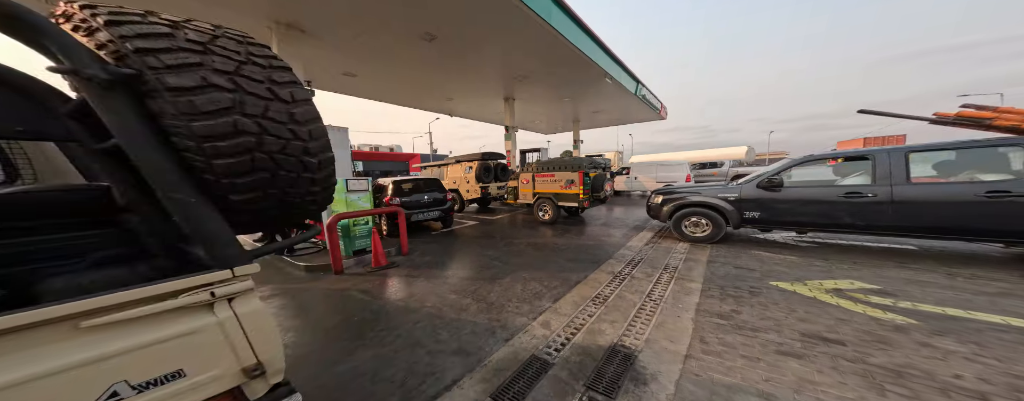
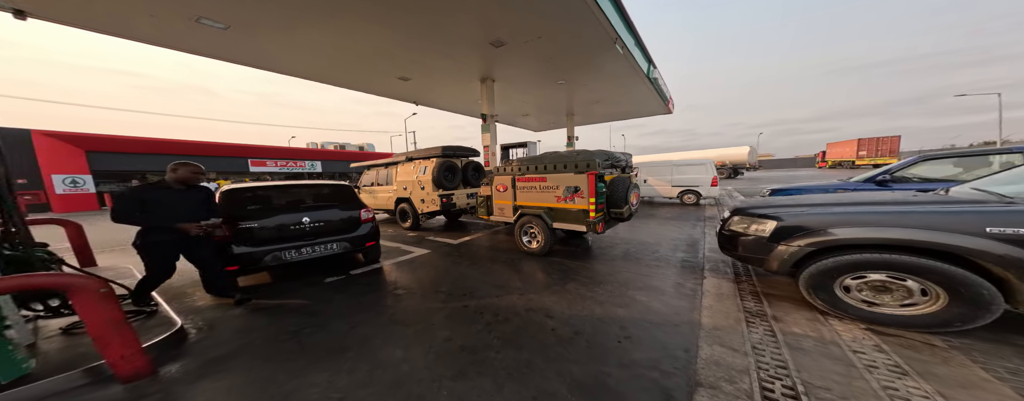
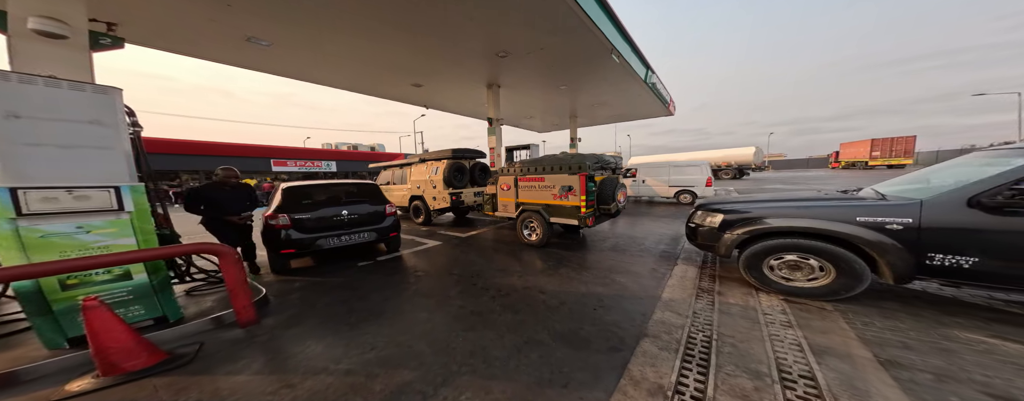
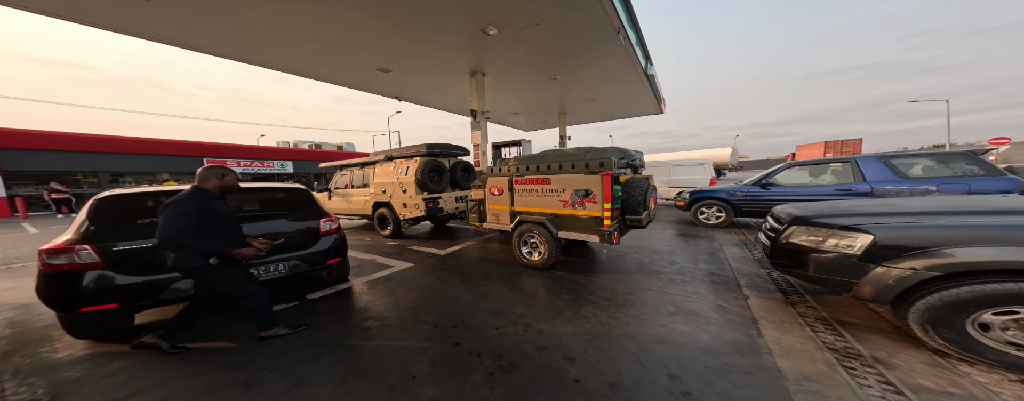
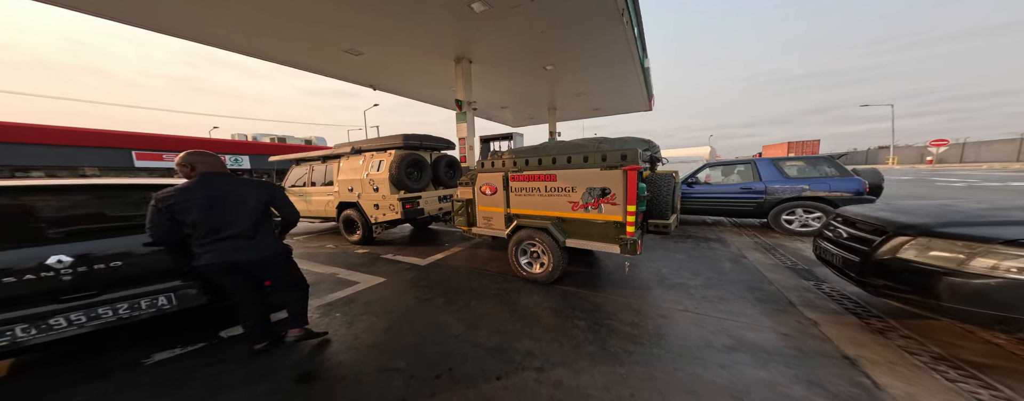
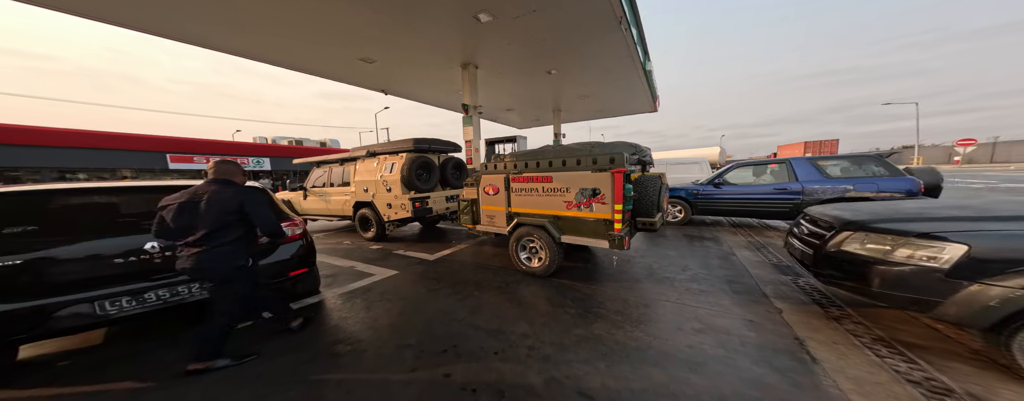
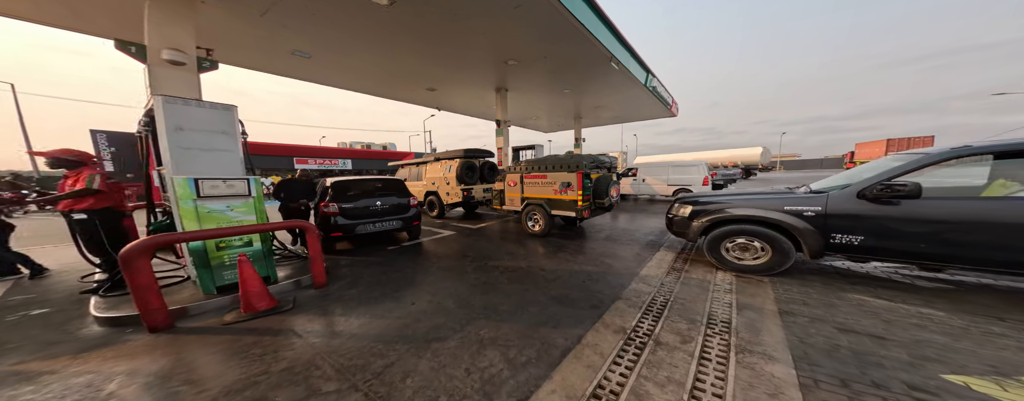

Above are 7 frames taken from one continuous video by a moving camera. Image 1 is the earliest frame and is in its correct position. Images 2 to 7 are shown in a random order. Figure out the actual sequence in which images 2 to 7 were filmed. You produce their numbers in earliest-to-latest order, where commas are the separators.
7, 3, 2, 4, 6, 5
